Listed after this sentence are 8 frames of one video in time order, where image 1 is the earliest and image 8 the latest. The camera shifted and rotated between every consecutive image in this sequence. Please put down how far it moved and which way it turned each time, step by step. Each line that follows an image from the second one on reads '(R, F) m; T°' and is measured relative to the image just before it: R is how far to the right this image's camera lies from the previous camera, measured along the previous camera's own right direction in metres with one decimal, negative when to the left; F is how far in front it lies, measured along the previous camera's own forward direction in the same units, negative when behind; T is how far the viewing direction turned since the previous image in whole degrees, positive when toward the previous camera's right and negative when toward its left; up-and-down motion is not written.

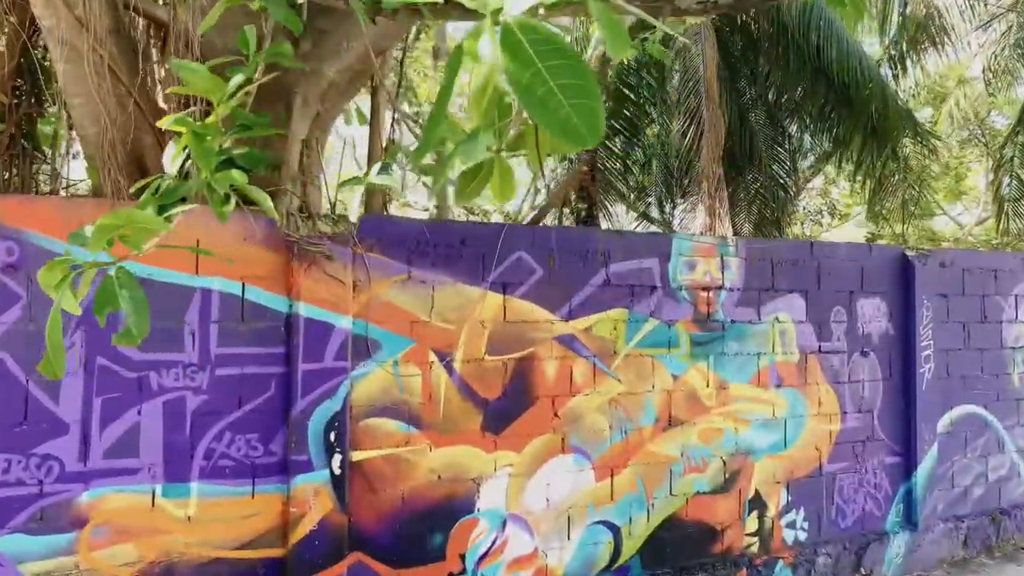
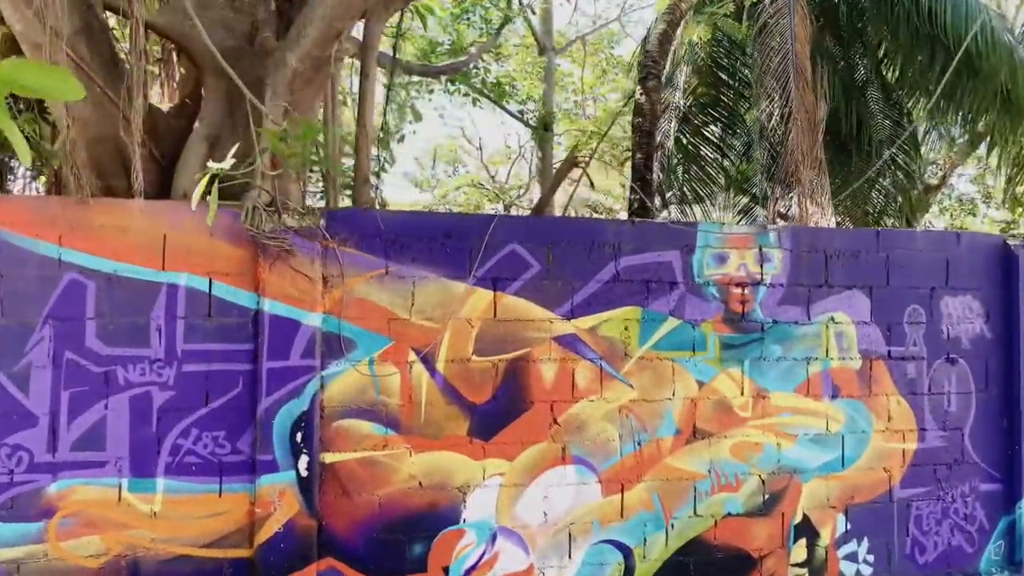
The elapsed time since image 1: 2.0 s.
(+0.7, +0.3) m; -11°
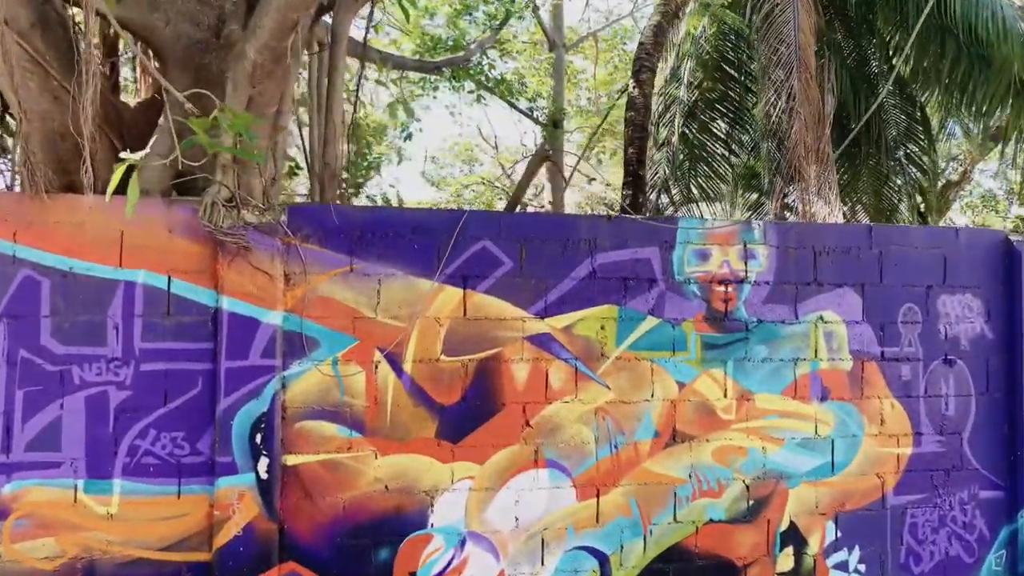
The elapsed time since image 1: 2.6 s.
(+0.2, +0.1) m; -2°
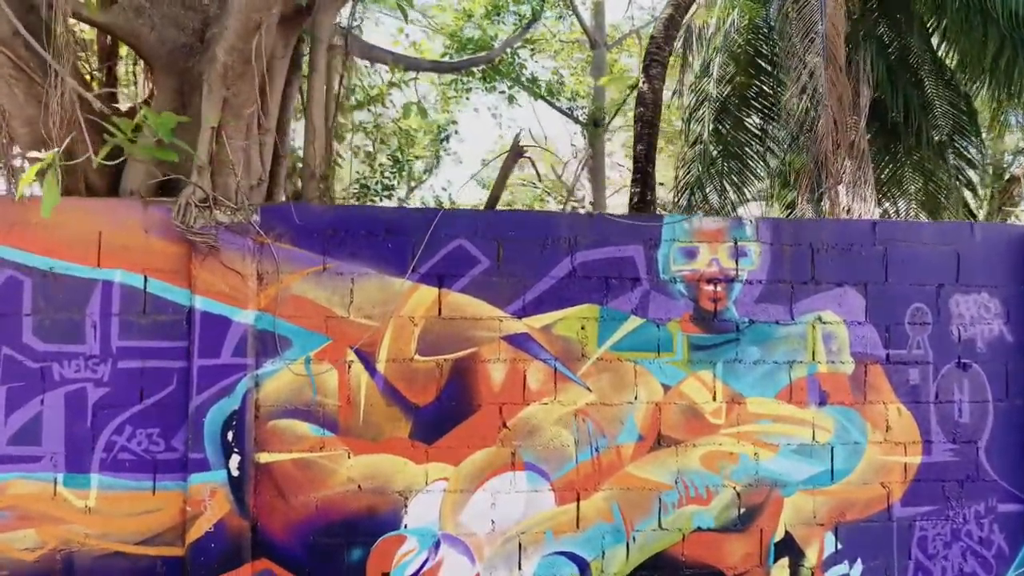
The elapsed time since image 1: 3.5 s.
(+0.4, +0.1) m; -5°
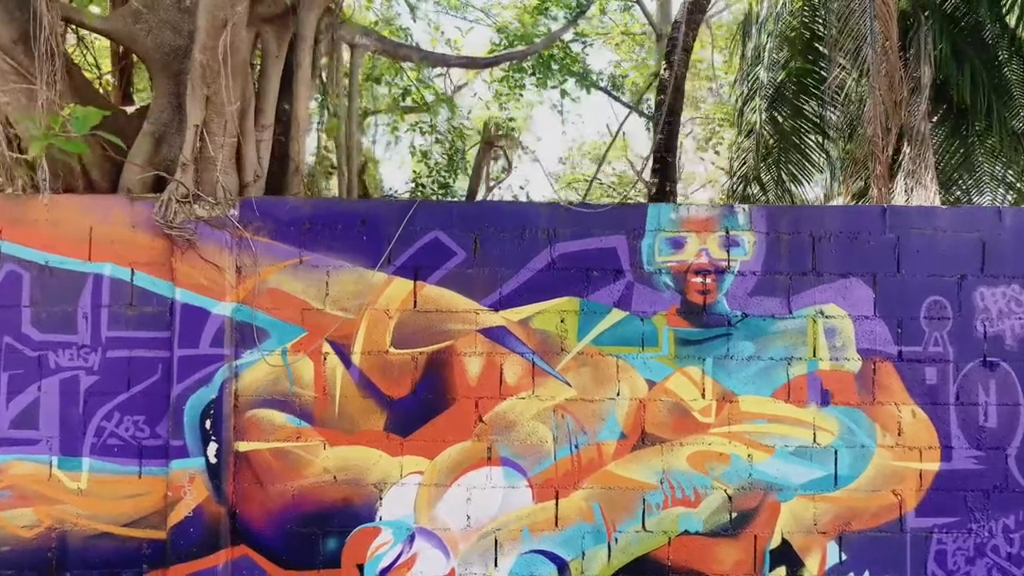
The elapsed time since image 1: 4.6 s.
(+0.5, +0.1) m; -7°
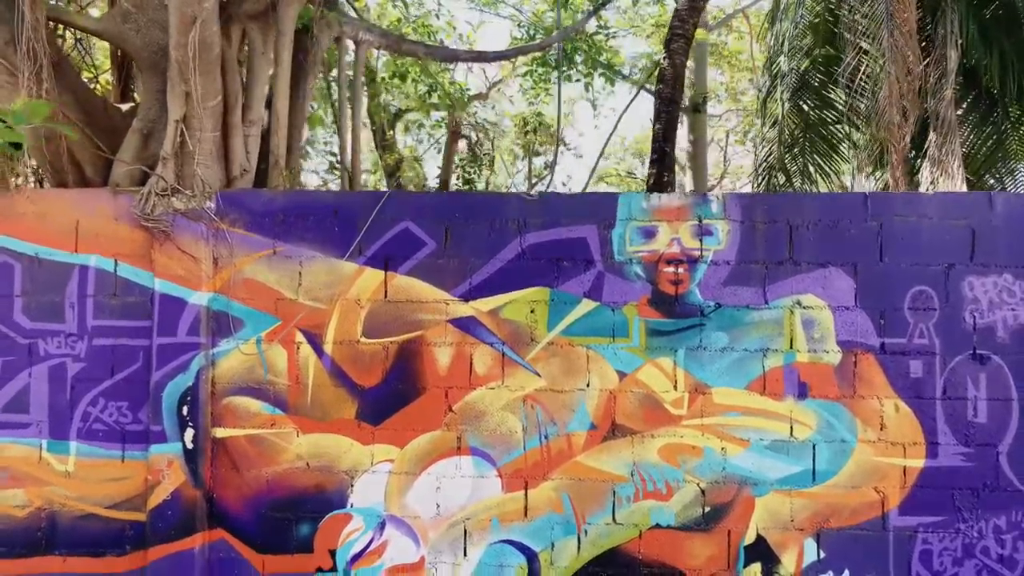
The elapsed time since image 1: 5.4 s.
(+0.4, 0.0) m; -4°
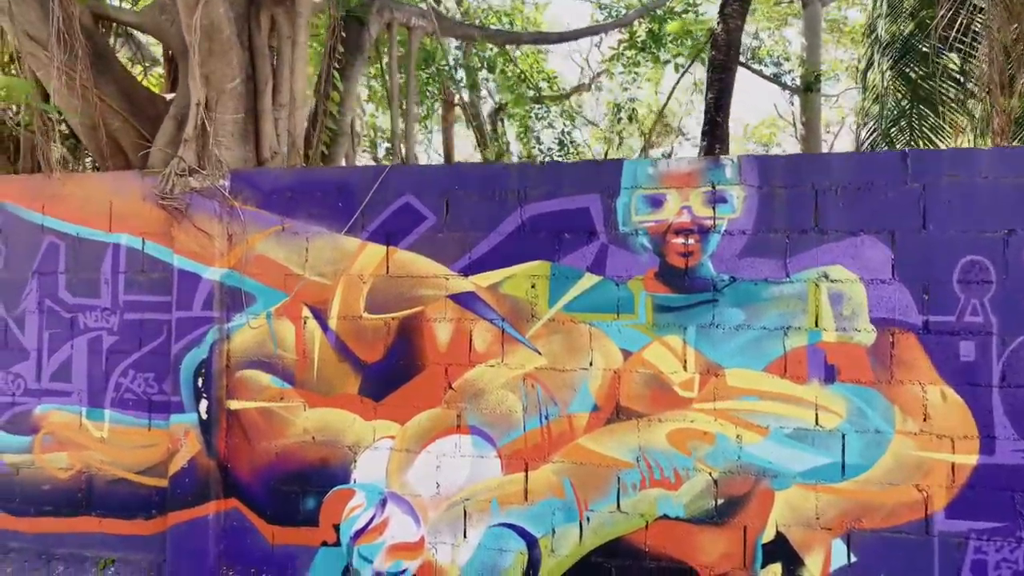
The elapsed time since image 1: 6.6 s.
(+0.6, +0.2) m; -10°
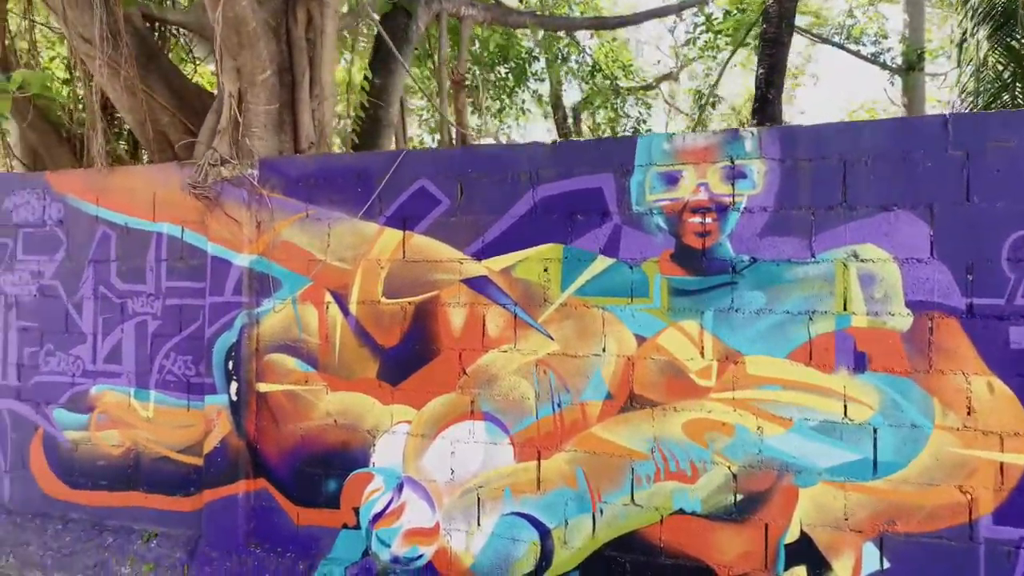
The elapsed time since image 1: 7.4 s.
(+0.4, +0.1) m; -8°
